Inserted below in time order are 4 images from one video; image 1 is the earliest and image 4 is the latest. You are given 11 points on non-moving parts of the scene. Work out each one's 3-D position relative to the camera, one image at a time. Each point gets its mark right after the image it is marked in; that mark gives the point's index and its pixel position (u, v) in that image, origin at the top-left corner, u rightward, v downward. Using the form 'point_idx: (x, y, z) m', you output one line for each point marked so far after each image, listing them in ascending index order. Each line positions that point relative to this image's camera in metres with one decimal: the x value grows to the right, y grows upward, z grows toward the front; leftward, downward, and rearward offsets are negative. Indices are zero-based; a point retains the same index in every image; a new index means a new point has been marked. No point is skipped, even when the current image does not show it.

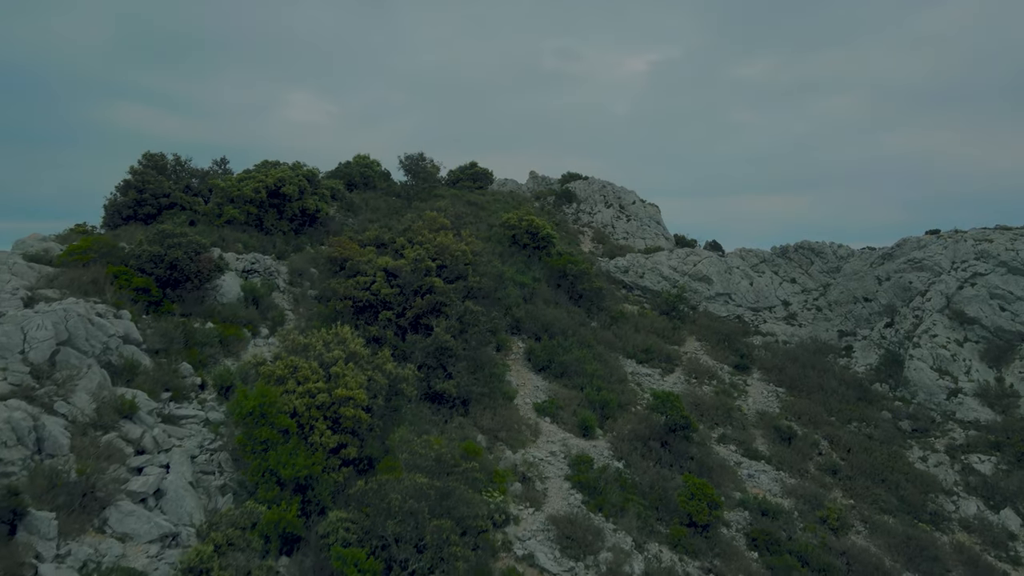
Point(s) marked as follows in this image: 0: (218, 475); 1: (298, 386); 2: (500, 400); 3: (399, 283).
0: (-4.7, -3.0, +12.1) m
1: (-3.6, -1.7, +12.9) m
2: (-0.3, -2.7, +18.2) m
3: (-2.9, +0.1, +19.6) m
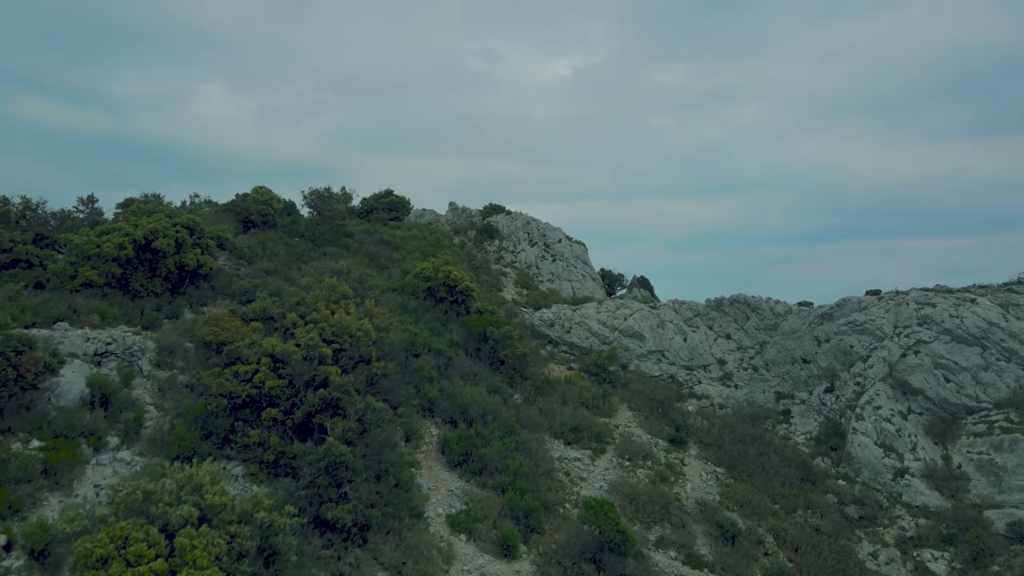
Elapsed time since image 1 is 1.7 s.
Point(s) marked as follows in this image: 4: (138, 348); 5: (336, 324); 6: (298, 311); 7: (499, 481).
0: (-5.9, -4.9, +8.8) m
1: (-4.9, -3.6, +9.7) m
2: (-2.1, -4.6, +15.3) m
3: (-4.9, -1.8, +16.4) m
4: (-8.6, -1.4, +17.6) m
5: (-4.1, -0.8, +17.9) m
6: (-5.1, -0.6, +18.3) m
7: (-0.3, -4.5, +17.9) m
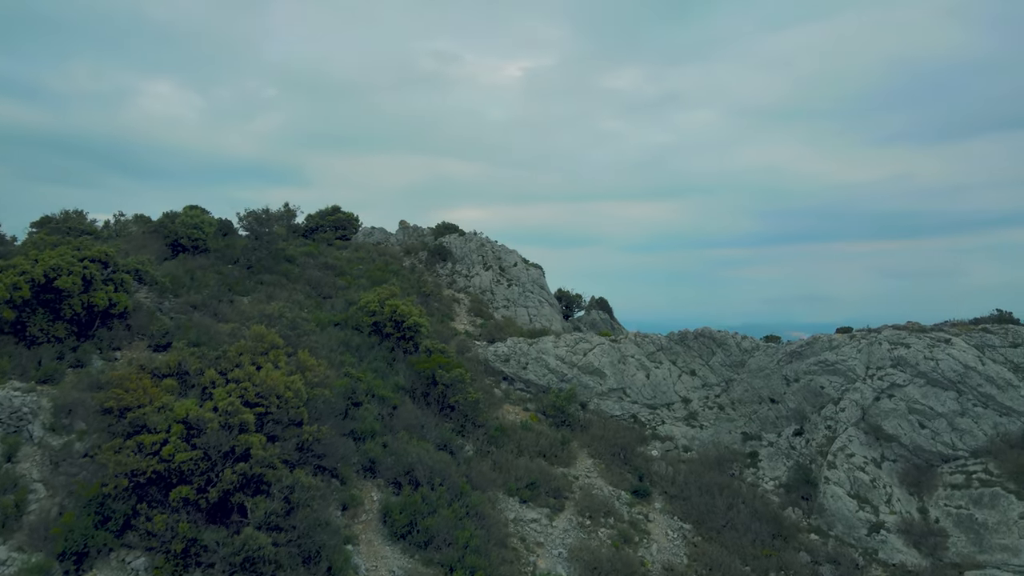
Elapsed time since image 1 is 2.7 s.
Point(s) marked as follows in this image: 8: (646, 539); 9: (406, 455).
0: (-6.4, -5.9, +6.6) m
1: (-5.5, -4.6, +7.6) m
2: (-3.0, -5.7, +13.2) m
3: (-5.8, -2.9, +14.3) m
4: (-9.7, -2.5, +15.2) m
5: (-5.2, -1.9, +15.7) m
6: (-6.2, -1.6, +16.1) m
7: (-1.4, -5.6, +16.0) m
8: (+3.4, -6.4, +19.6) m
9: (-2.6, -4.0, +18.3) m
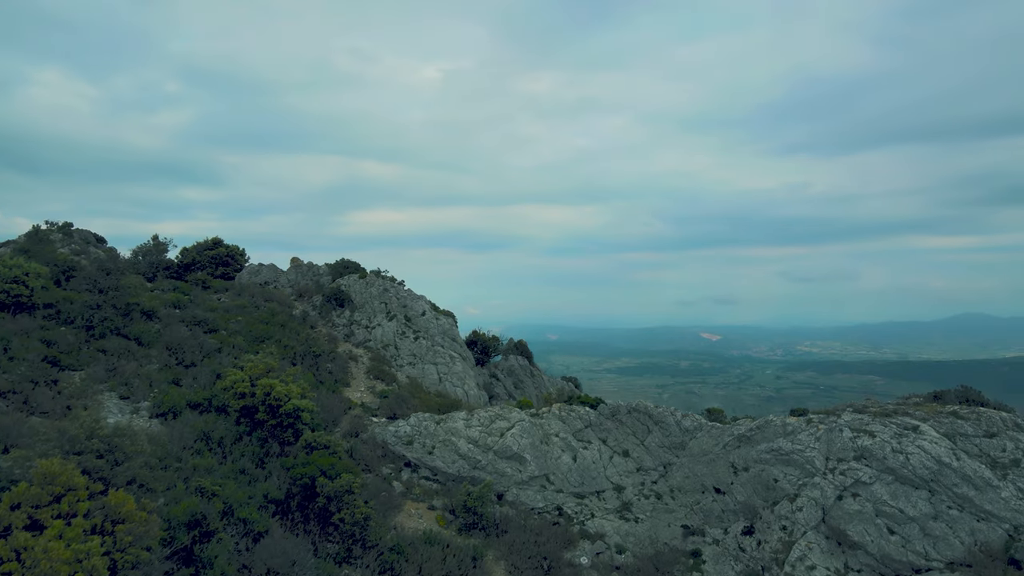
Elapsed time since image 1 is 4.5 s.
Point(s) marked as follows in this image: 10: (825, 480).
0: (-7.0, -7.8, +1.7) m
1: (-6.2, -6.5, +2.8) m
2: (-4.4, -7.6, +8.7) m
3: (-7.3, -4.8, +9.4) m
4: (-11.2, -4.3, +10.0) m
5: (-6.8, -3.8, +11.0) m
6: (-7.8, -3.5, +11.3) m
7: (-3.0, -7.6, +11.6) m
8: (+1.3, -8.4, +15.7) m
9: (-4.5, -5.9, +13.7) m
10: (+8.1, -4.9, +19.9) m
